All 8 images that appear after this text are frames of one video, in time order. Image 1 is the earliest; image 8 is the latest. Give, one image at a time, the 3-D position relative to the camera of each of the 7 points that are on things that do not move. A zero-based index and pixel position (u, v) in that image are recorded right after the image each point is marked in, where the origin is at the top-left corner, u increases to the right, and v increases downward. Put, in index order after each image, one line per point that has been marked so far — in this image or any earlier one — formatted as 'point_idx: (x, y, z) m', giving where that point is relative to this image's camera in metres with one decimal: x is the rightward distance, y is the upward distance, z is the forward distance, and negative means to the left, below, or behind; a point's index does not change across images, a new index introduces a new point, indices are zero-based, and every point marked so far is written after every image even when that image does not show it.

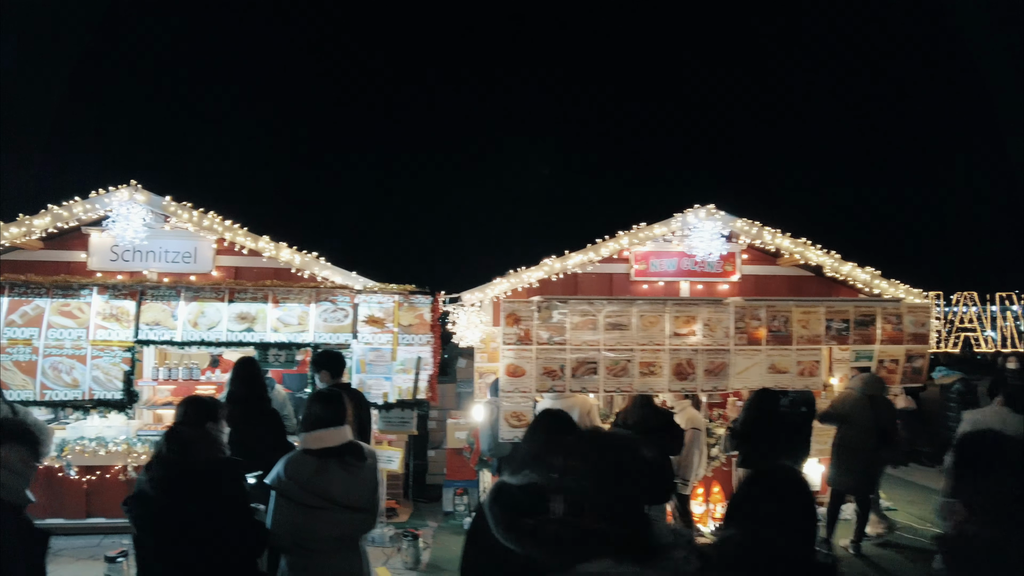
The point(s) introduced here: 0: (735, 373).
0: (+2.4, -0.9, +6.3) m
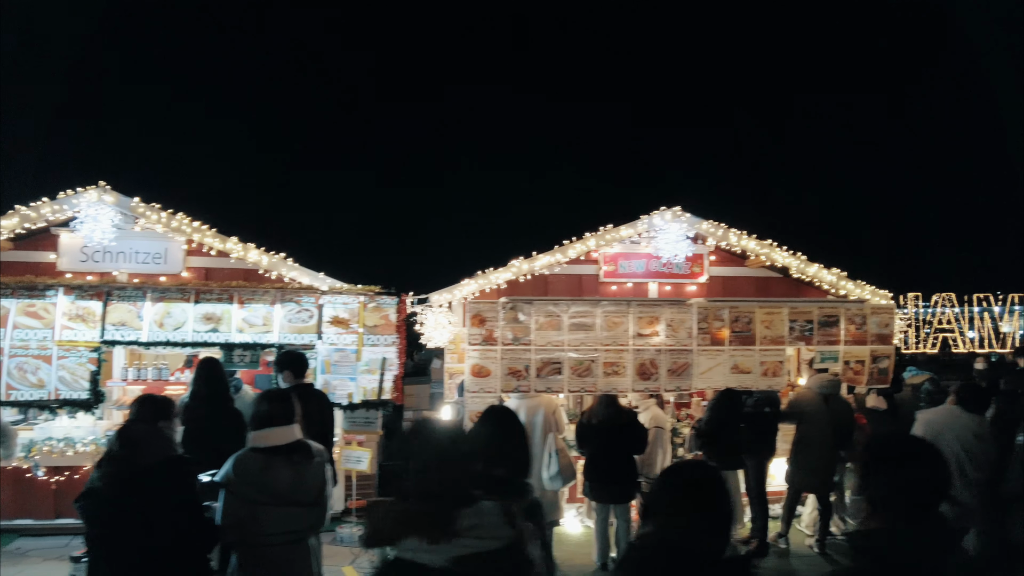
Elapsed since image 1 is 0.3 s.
0: (+2.0, -0.9, +6.3) m
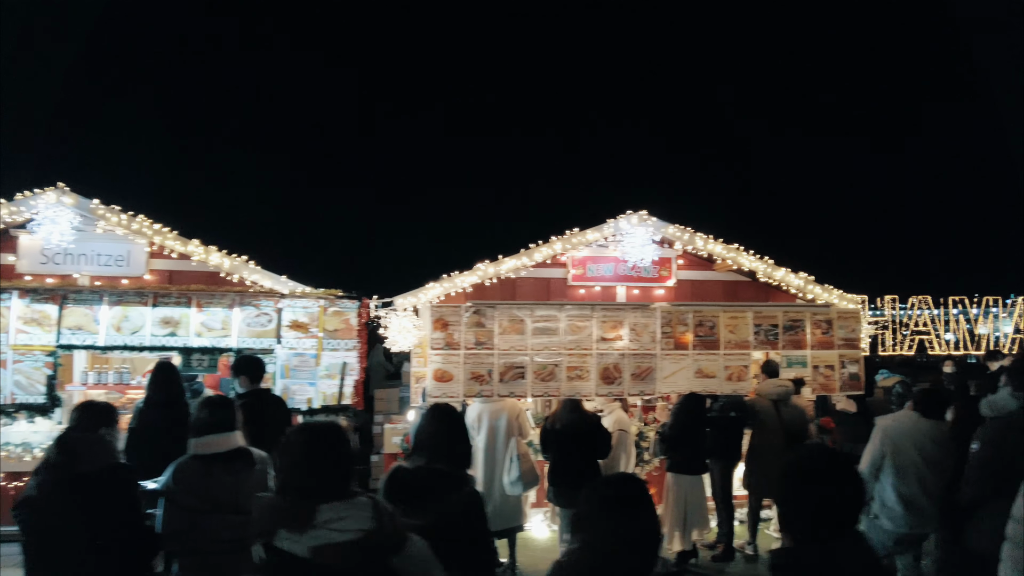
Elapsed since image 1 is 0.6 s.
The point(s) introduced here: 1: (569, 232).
0: (+1.6, -1.0, +6.3) m
1: (+0.7, +0.7, +7.1) m
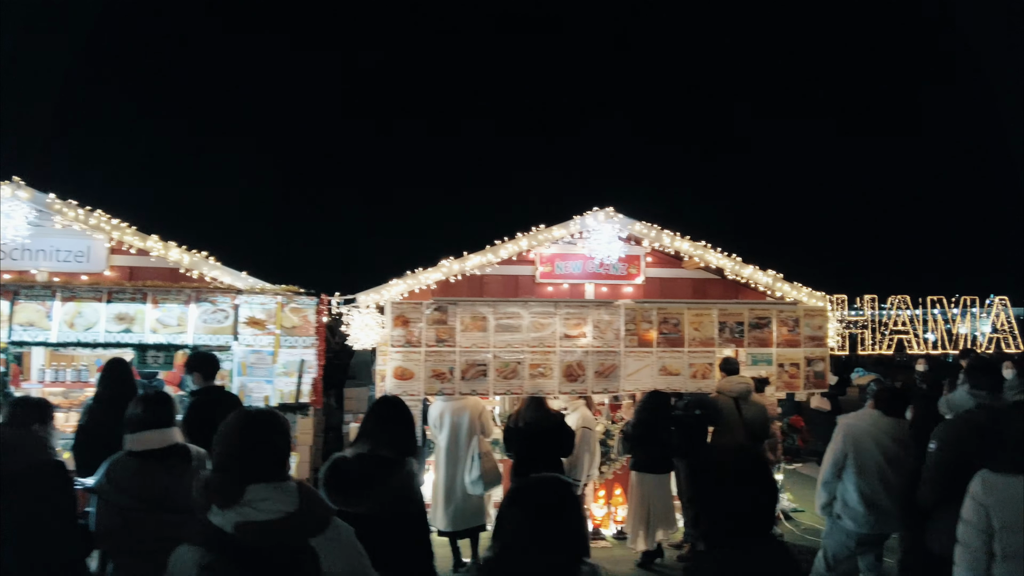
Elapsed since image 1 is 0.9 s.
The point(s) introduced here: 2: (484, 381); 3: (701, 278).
0: (+1.2, -0.9, +6.2) m
1: (+0.3, +0.7, +7.1) m
2: (-0.3, -1.0, +6.1) m
3: (+2.5, +0.1, +7.8) m
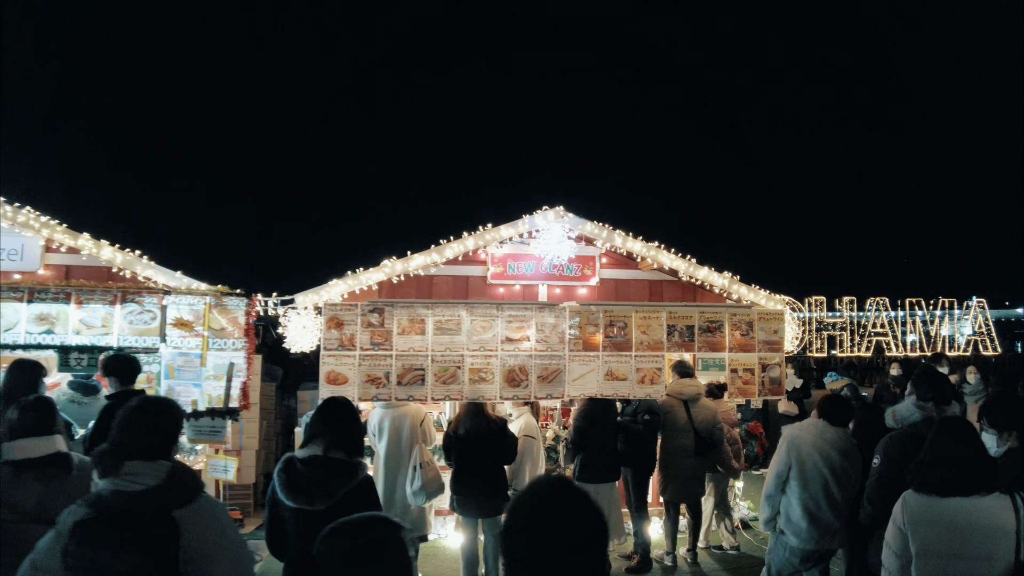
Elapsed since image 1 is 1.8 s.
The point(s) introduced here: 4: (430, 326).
0: (+0.6, -0.9, +6.0) m
1: (-0.3, +0.7, +6.8) m
2: (-0.9, -1.0, +5.8) m
3: (+1.9, +0.1, +7.6) m
4: (-0.8, -0.4, +5.9) m
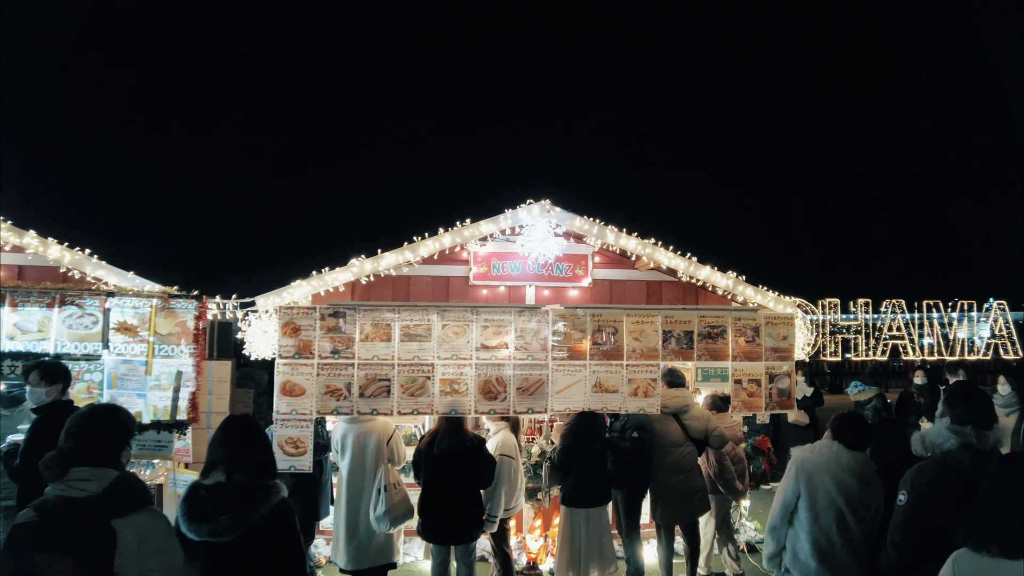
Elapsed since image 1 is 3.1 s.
0: (+0.4, -0.9, +5.4) m
1: (-0.5, +0.7, +6.2) m
2: (-1.1, -1.0, +5.2) m
3: (+1.7, +0.1, +6.9) m
4: (-1.0, -0.4, +5.3) m
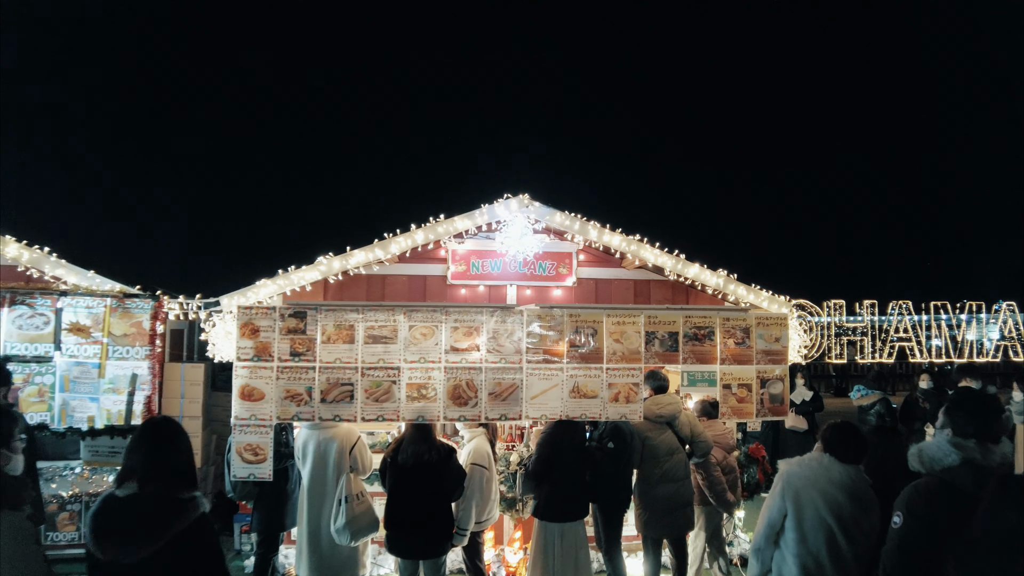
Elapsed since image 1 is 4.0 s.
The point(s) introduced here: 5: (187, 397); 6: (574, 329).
0: (+0.2, -0.9, +5.1) m
1: (-0.8, +0.7, +5.9) m
2: (-1.3, -1.0, +4.9) m
3: (+1.5, +0.1, +6.6) m
4: (-1.3, -0.4, +5.0) m
5: (-4.1, -1.4, +7.5) m
6: (+0.6, -0.4, +5.2) m
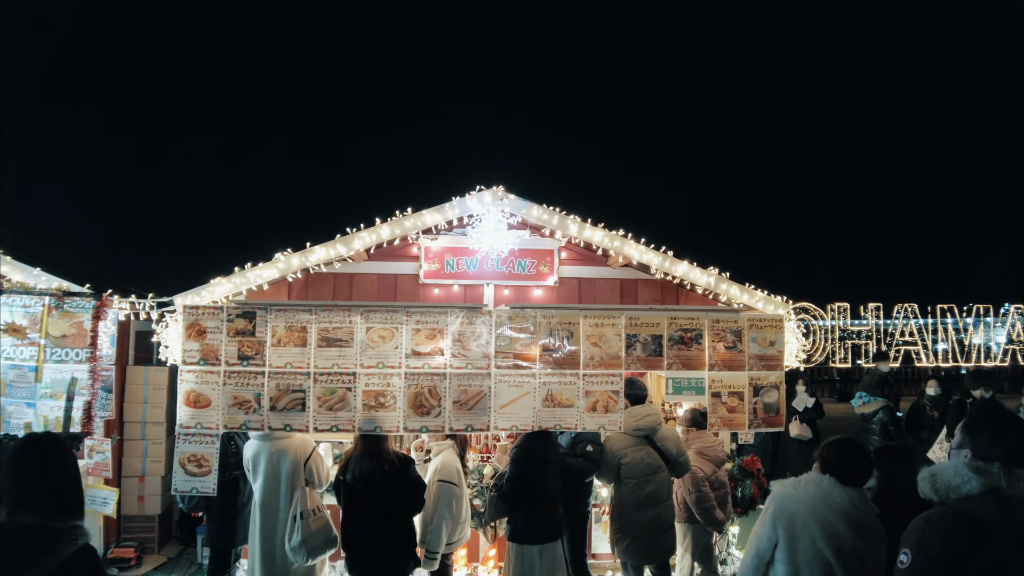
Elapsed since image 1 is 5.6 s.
0: (-0.1, -0.9, +4.7) m
1: (-1.0, +0.7, +5.5) m
2: (-1.6, -1.0, +4.5) m
3: (+1.2, +0.1, +6.2) m
4: (-1.5, -0.4, +4.6) m
5: (-4.4, -1.4, +7.1) m
6: (+0.3, -0.4, +4.7) m
